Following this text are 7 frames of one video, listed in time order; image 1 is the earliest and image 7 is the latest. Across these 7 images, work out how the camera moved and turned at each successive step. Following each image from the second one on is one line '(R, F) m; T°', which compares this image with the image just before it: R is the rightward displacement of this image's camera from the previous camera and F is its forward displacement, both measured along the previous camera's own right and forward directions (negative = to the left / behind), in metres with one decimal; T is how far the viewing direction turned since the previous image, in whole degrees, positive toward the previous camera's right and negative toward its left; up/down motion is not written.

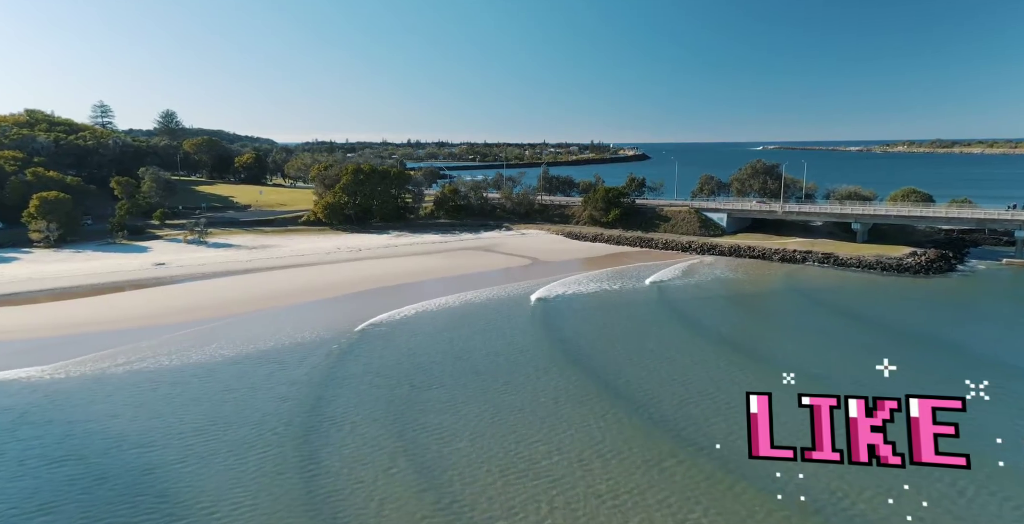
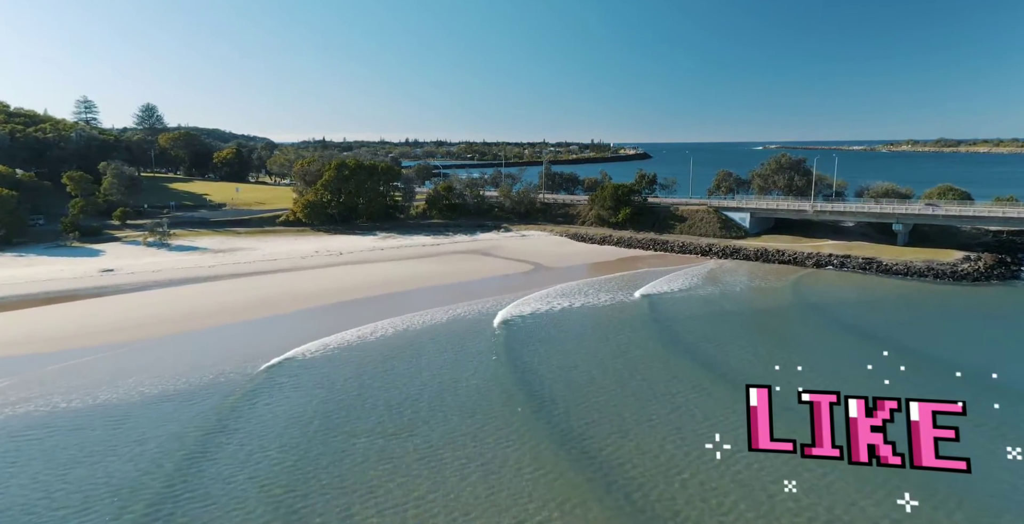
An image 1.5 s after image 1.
(0.0, +5.6) m; 0°
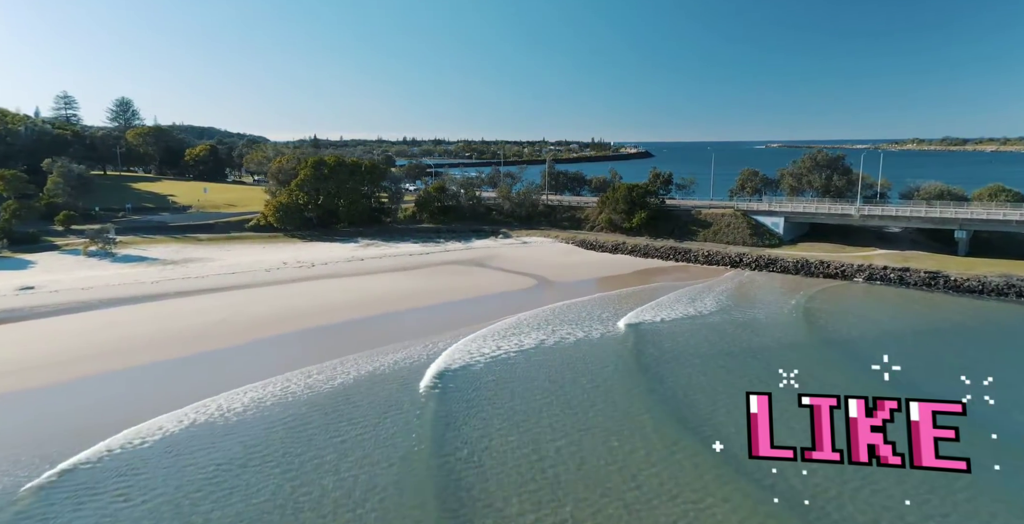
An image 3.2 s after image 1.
(0.0, +6.4) m; 0°
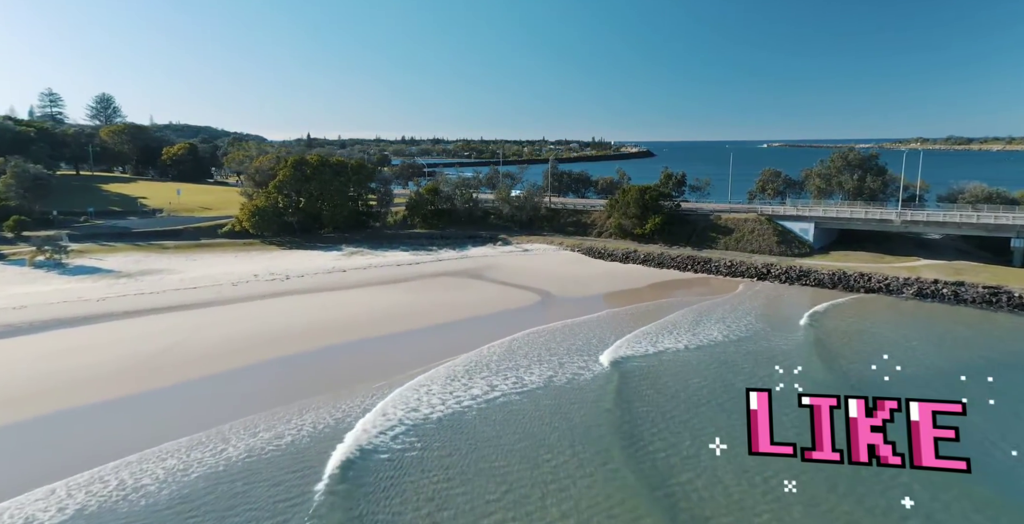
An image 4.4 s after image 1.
(0.0, +4.5) m; 0°
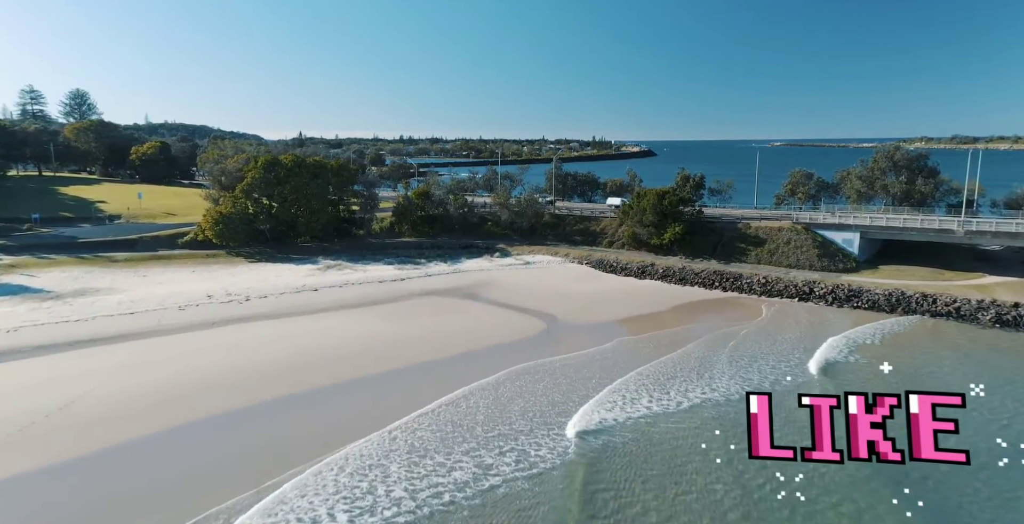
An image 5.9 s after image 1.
(0.0, +5.3) m; 0°
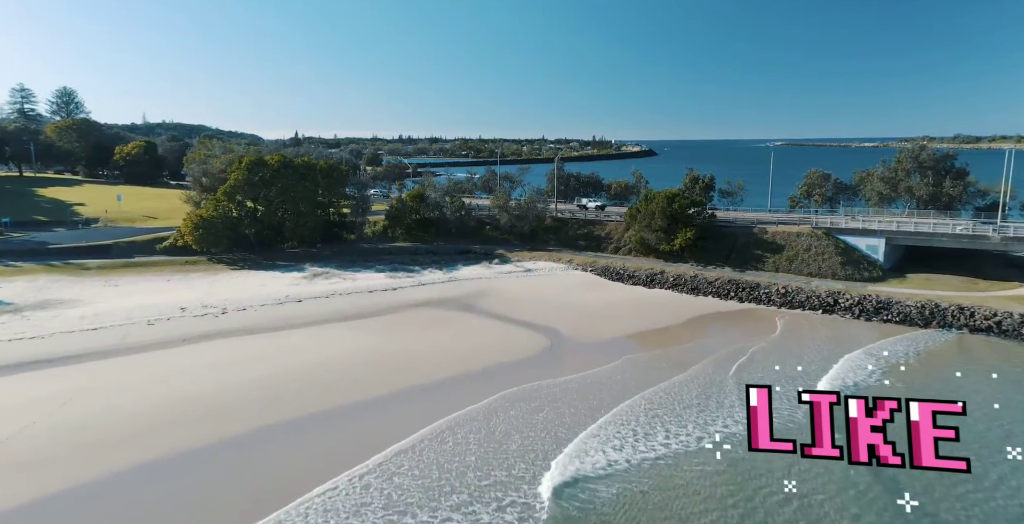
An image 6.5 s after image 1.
(0.0, +2.4) m; 0°
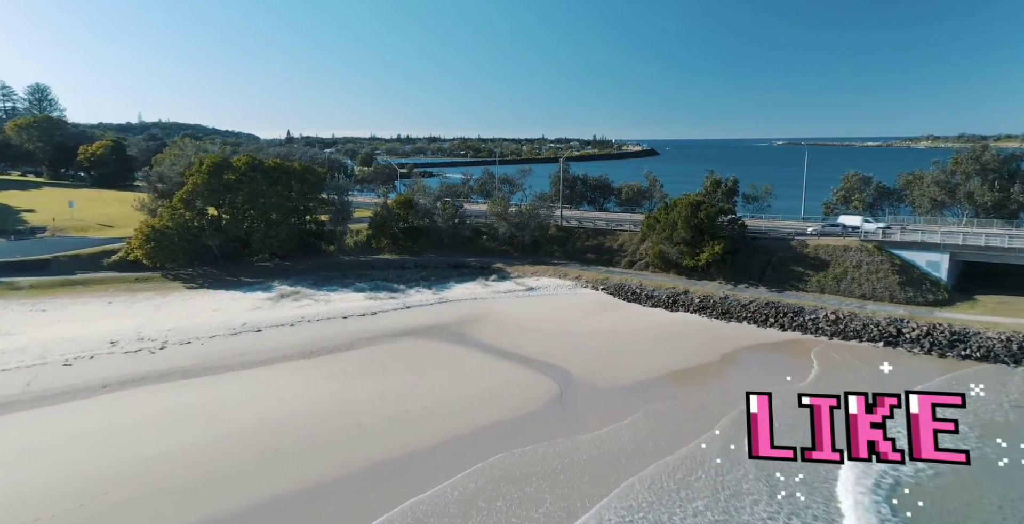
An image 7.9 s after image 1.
(0.0, +4.8) m; 0°
